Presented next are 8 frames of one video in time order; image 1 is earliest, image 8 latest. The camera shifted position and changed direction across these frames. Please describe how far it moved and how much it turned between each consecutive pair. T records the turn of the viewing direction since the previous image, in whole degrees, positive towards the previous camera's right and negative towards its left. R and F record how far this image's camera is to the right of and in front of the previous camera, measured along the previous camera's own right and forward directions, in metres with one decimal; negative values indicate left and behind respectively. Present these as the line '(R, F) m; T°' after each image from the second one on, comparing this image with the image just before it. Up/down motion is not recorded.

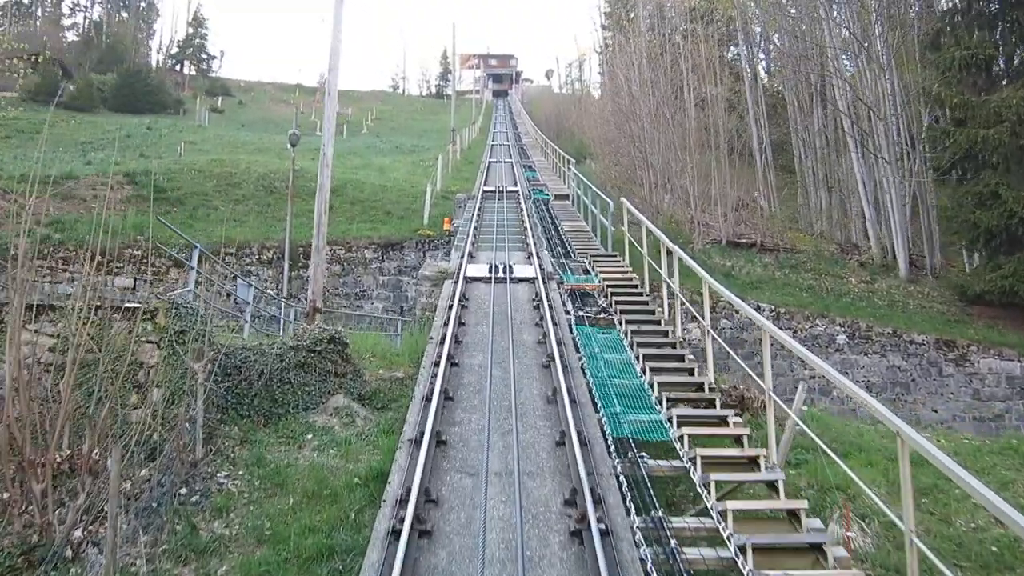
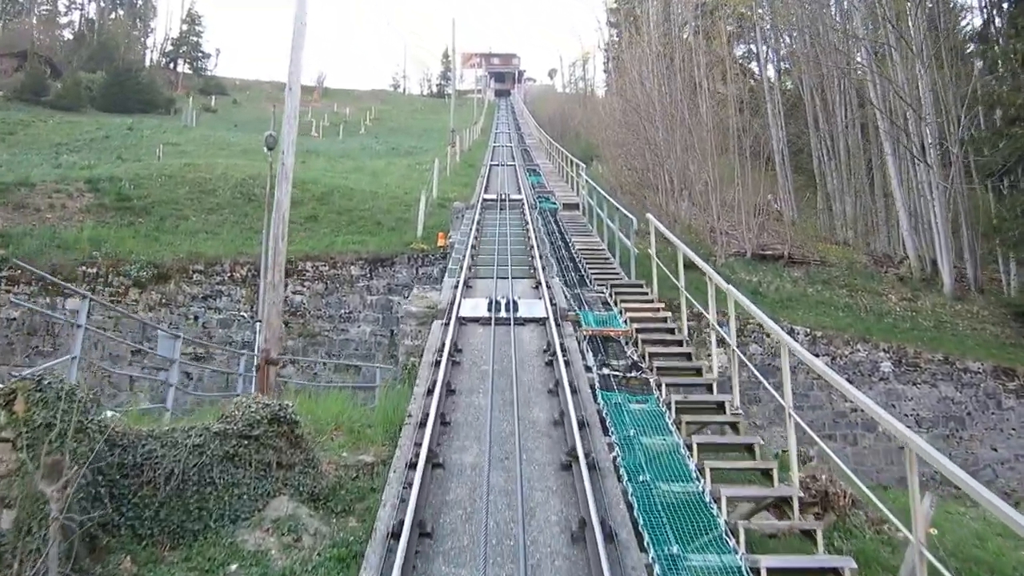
(0.0, +1.6) m; 0°
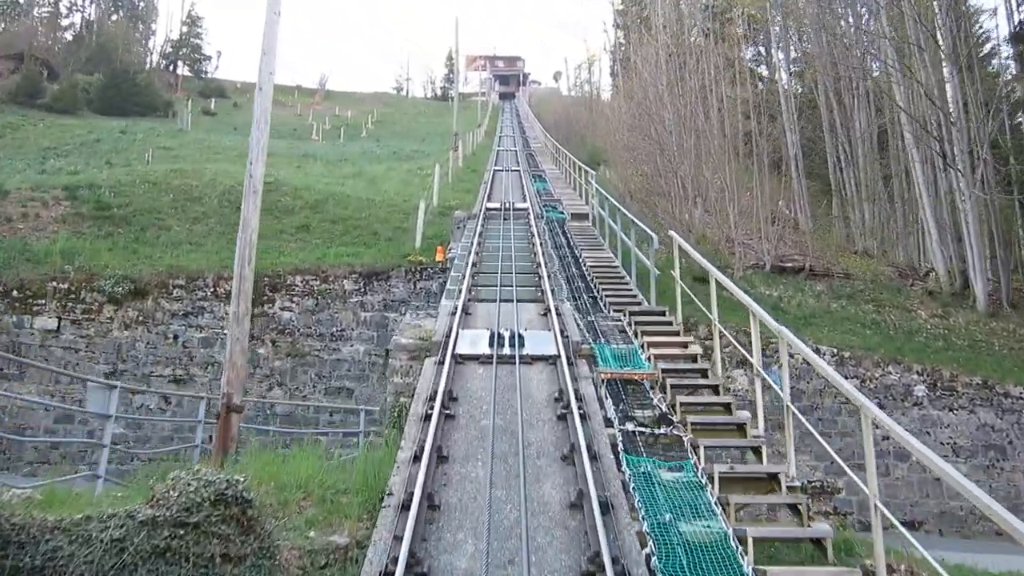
(0.0, +0.9) m; 0°
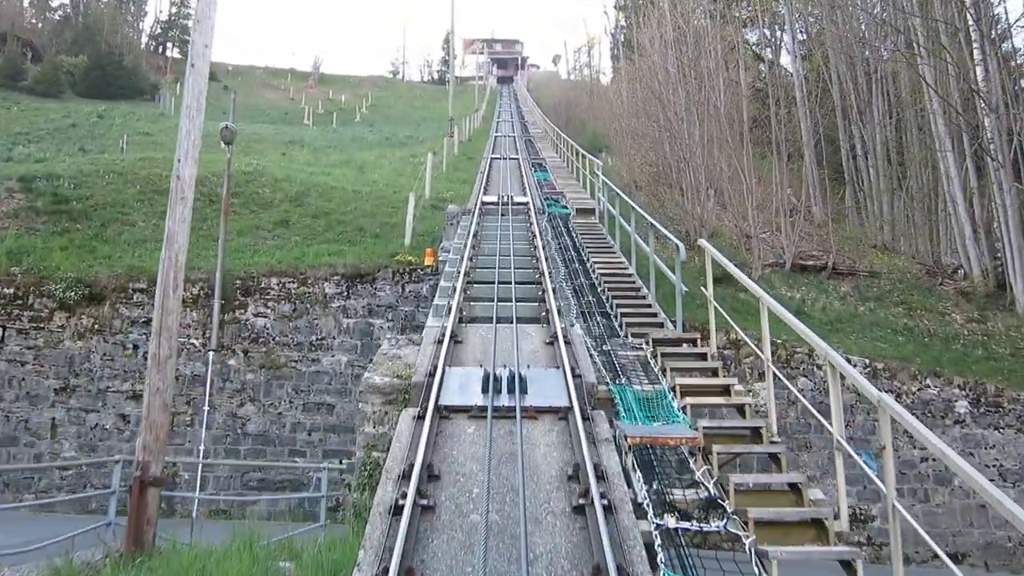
(0.0, +1.2) m; 0°
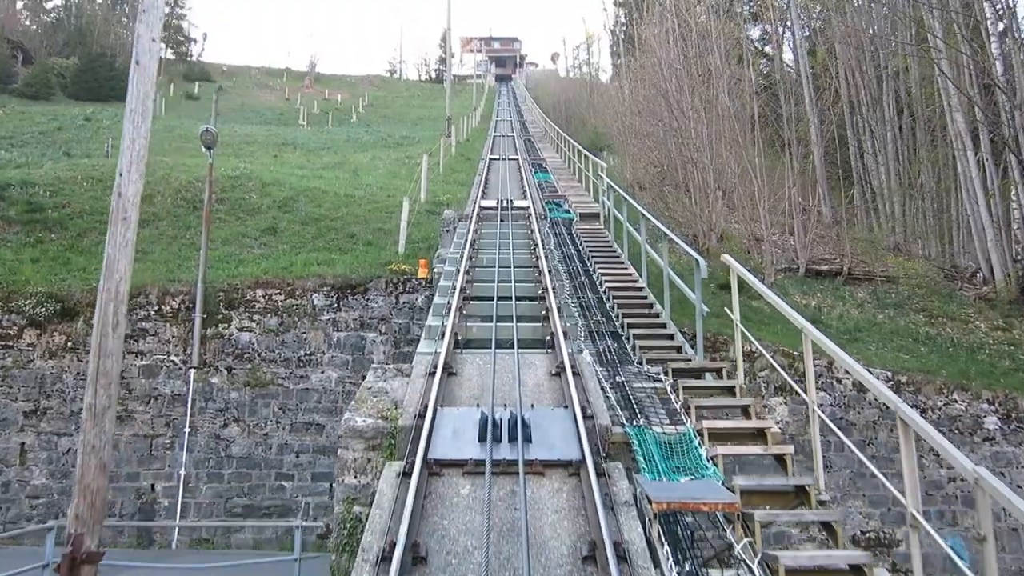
(0.0, +0.7) m; 0°
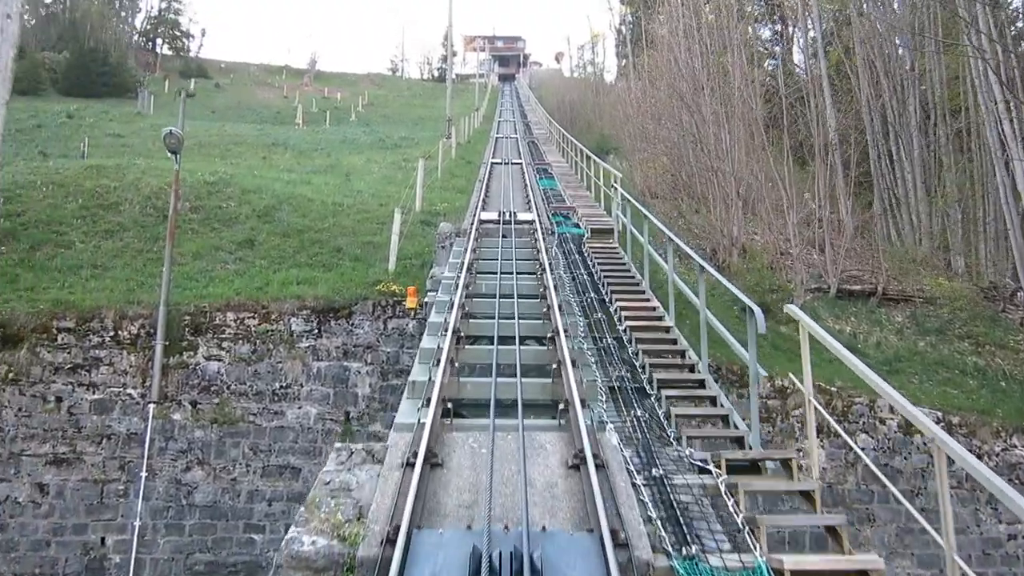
(0.0, +1.2) m; 0°
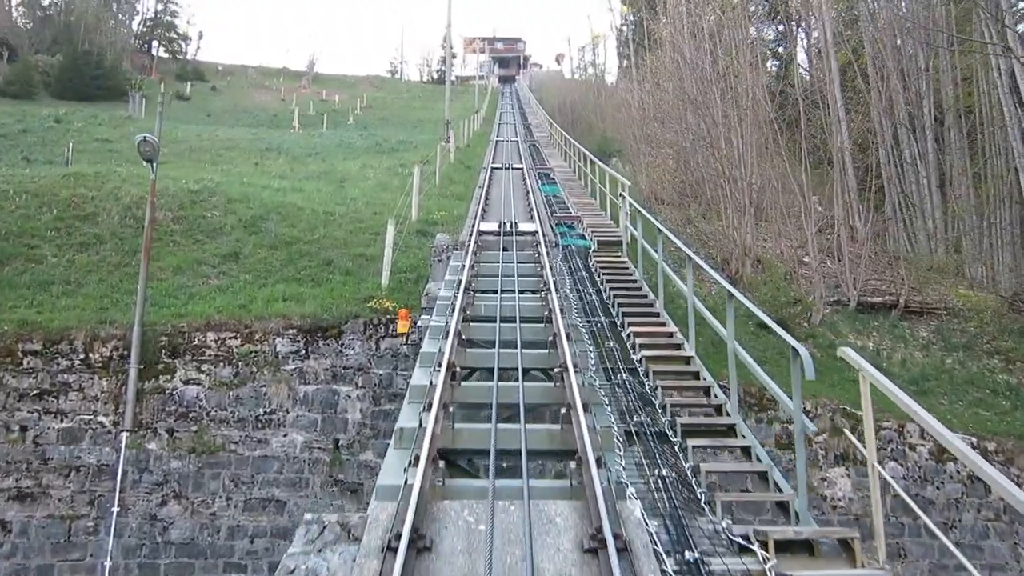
(0.0, +0.7) m; 0°
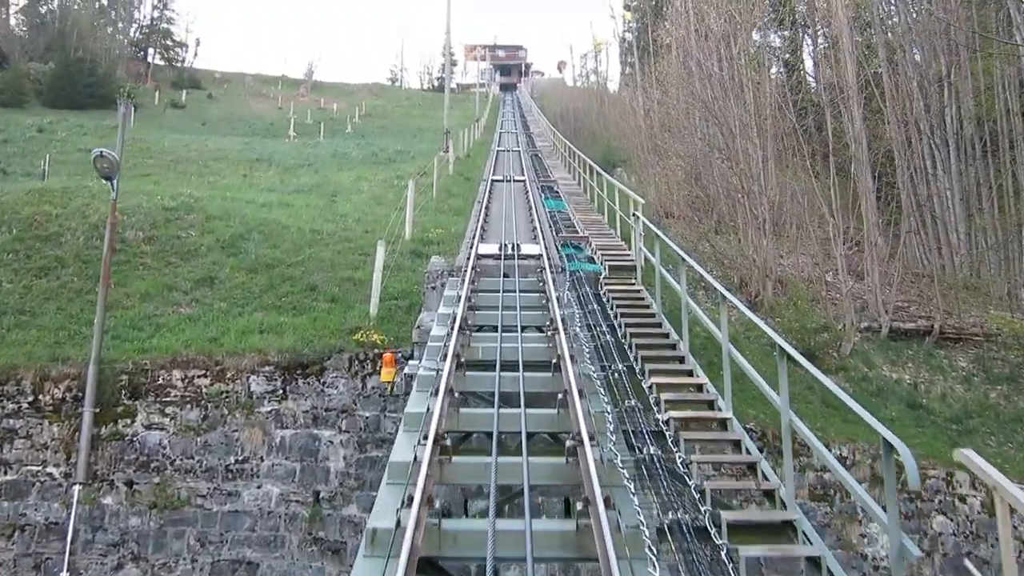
(0.0, +0.9) m; 0°
